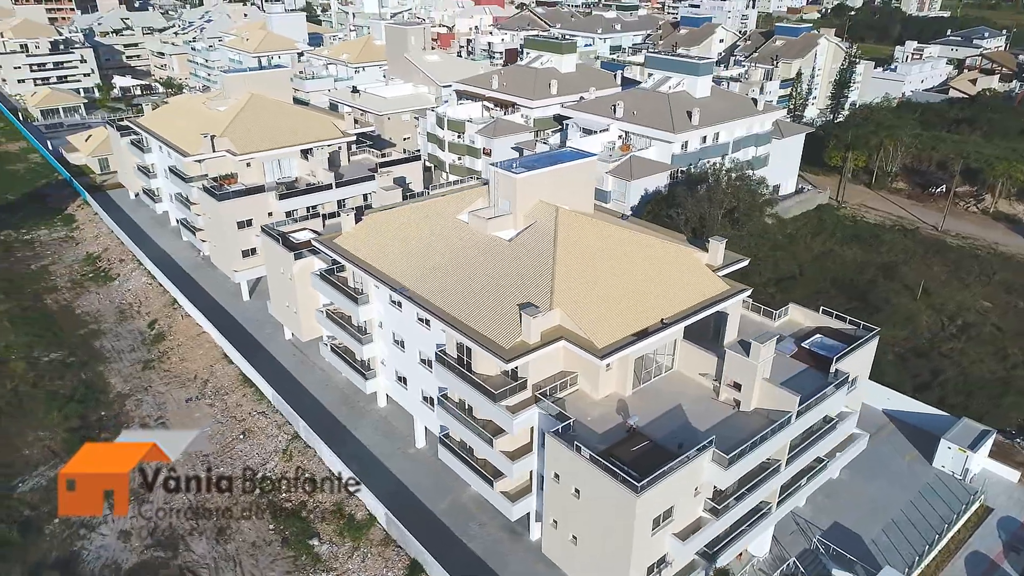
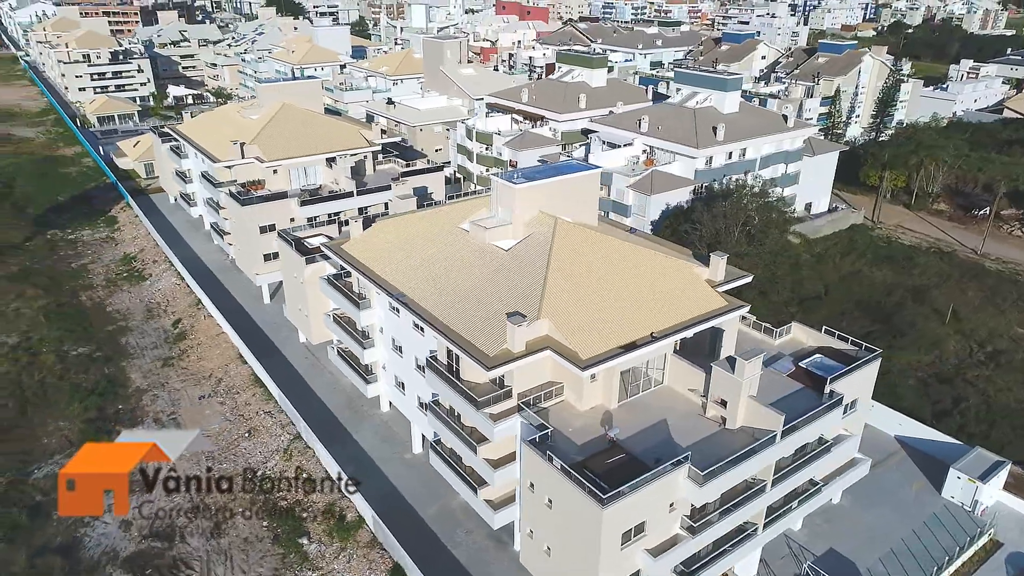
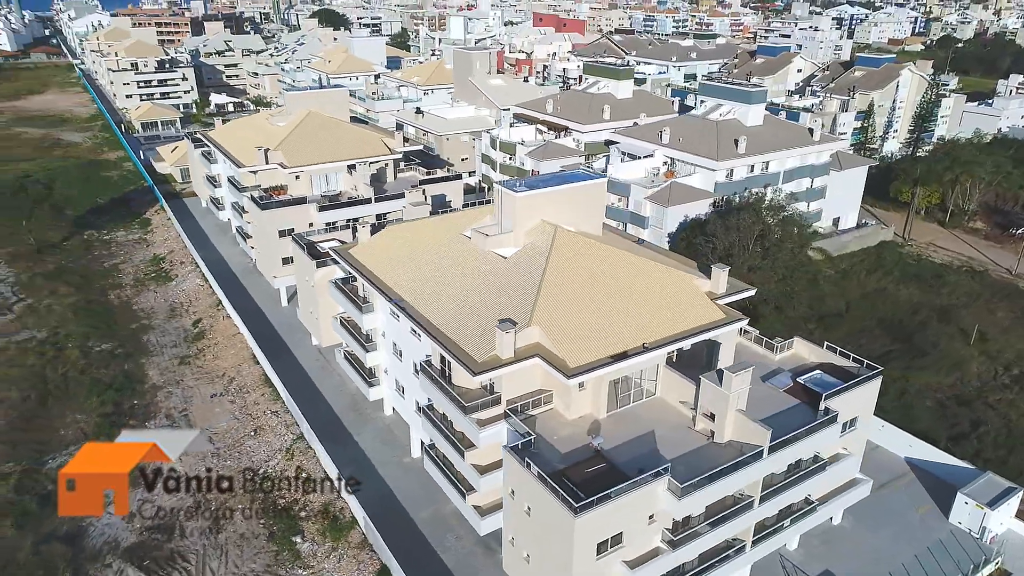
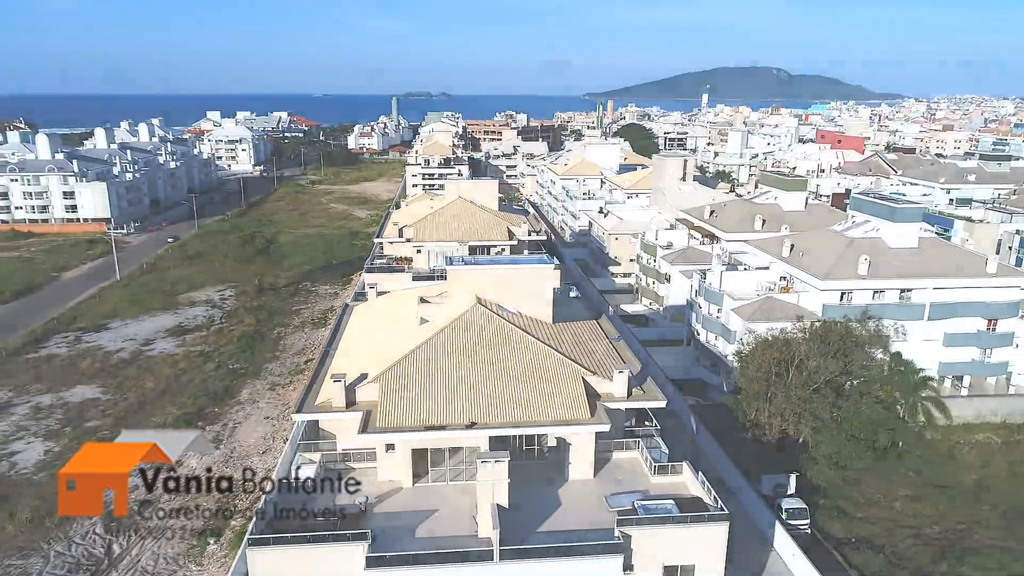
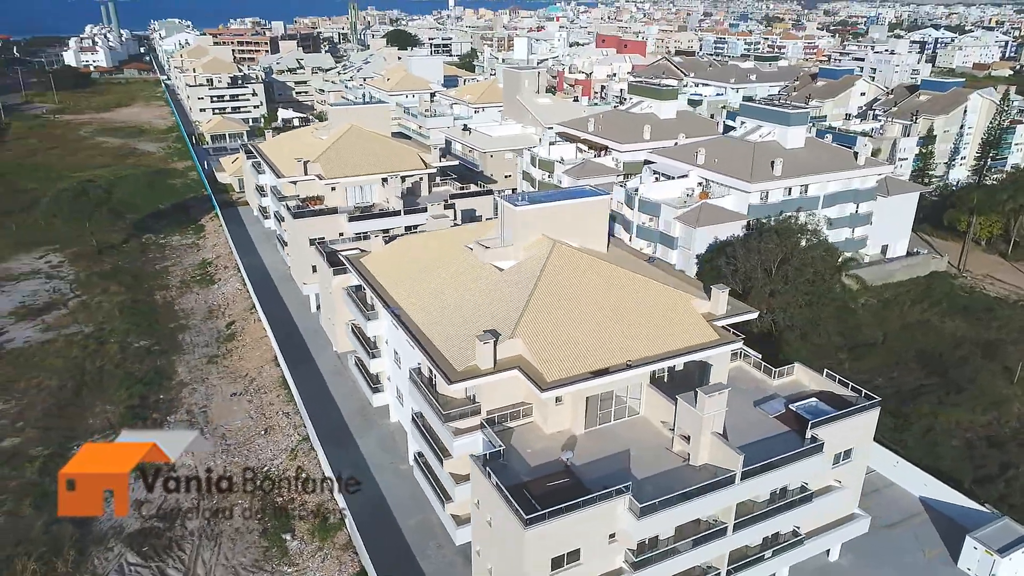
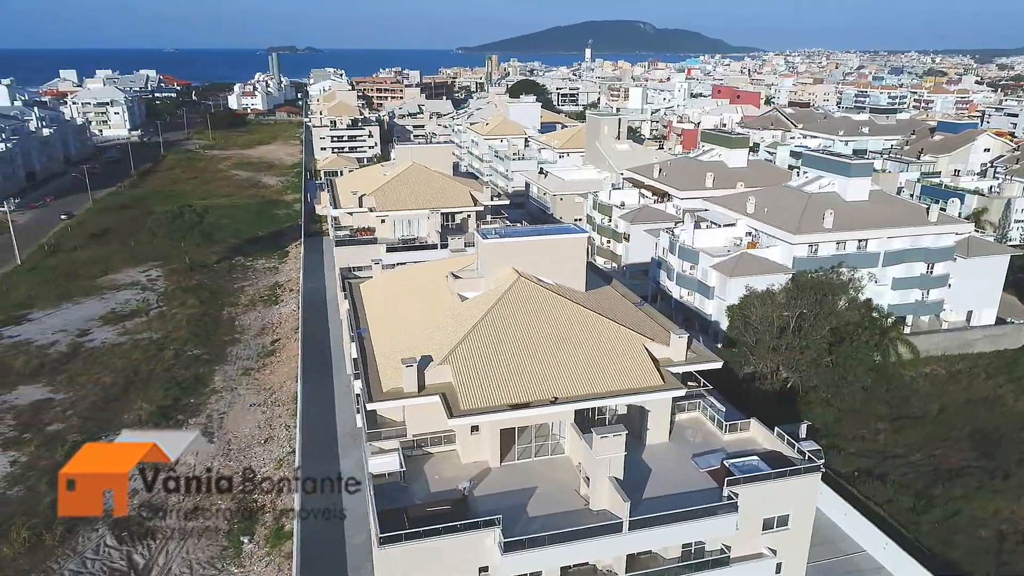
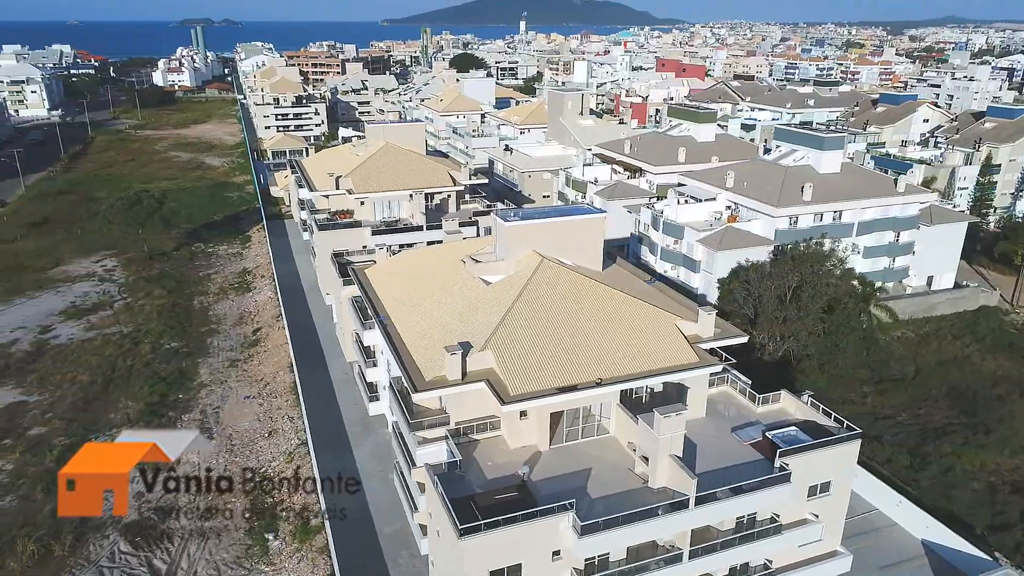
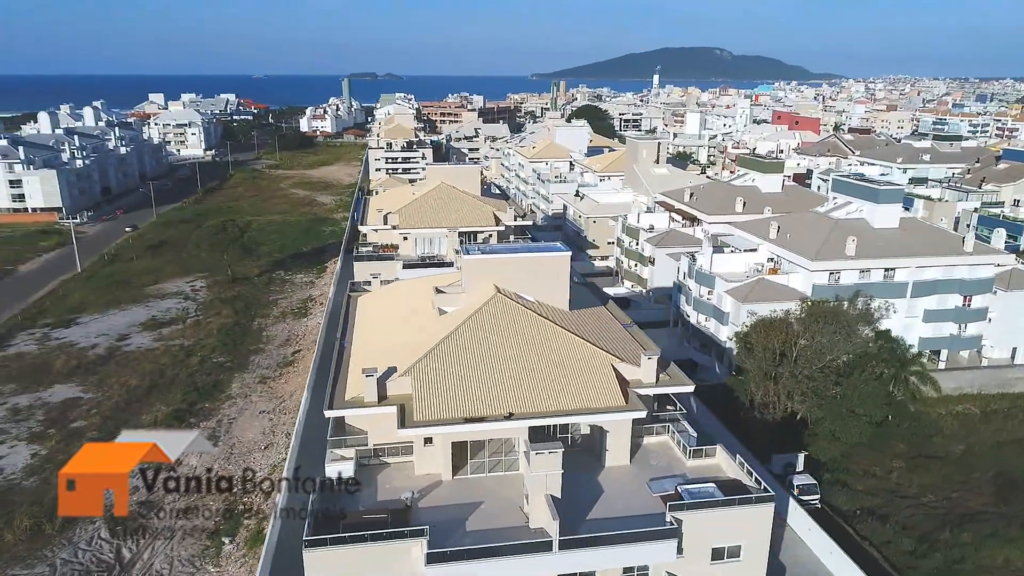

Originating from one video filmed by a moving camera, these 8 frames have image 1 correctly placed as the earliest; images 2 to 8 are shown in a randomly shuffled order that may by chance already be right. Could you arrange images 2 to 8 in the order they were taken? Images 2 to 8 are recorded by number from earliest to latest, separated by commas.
2, 3, 5, 7, 6, 8, 4
